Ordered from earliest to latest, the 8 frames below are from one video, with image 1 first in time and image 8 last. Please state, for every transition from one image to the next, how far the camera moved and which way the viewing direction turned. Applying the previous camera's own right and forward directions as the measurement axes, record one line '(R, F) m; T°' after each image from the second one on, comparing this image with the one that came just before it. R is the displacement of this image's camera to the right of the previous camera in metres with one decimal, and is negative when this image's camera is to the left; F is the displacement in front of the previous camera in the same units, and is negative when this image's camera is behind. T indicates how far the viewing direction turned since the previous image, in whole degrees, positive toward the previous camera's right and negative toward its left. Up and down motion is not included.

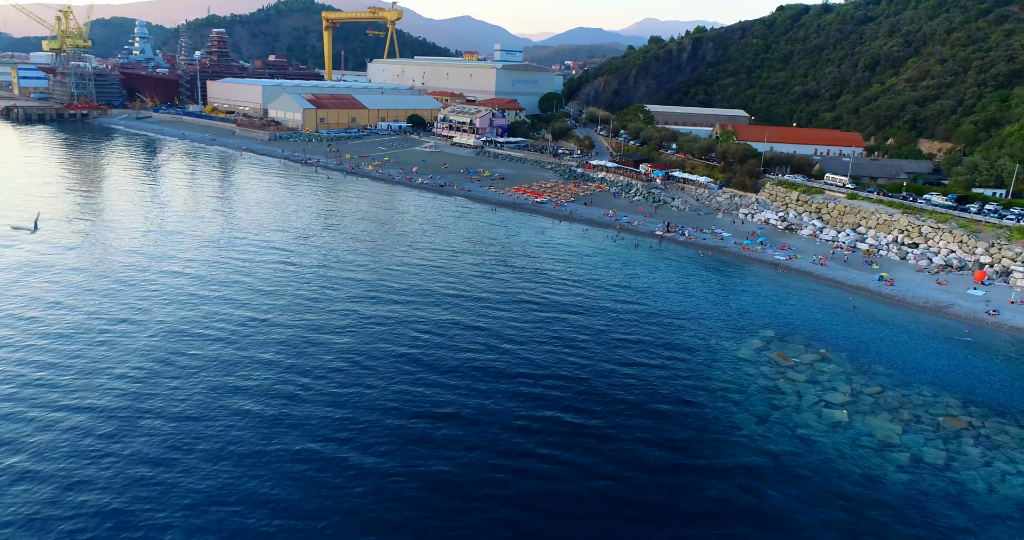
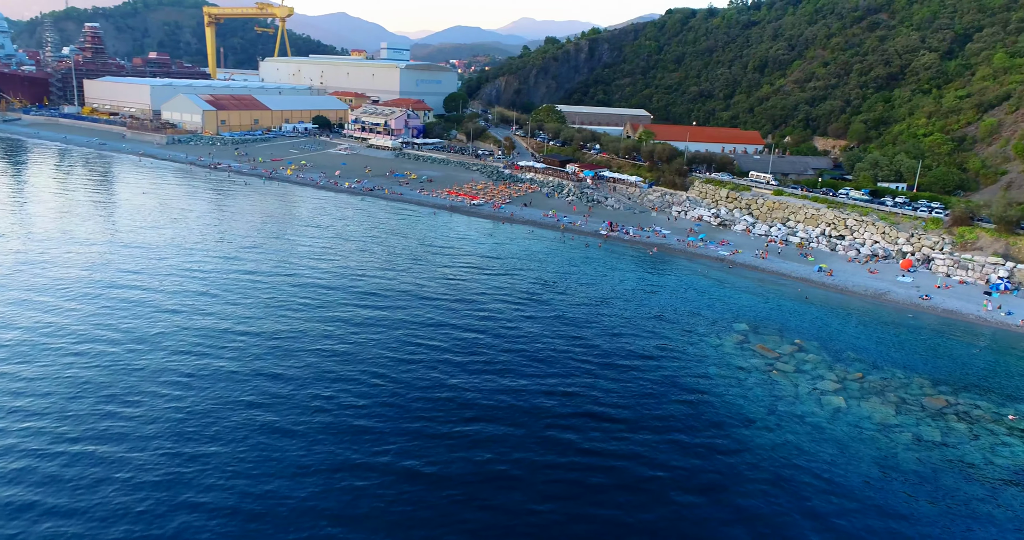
(-4.2, +0.1) m; +9°
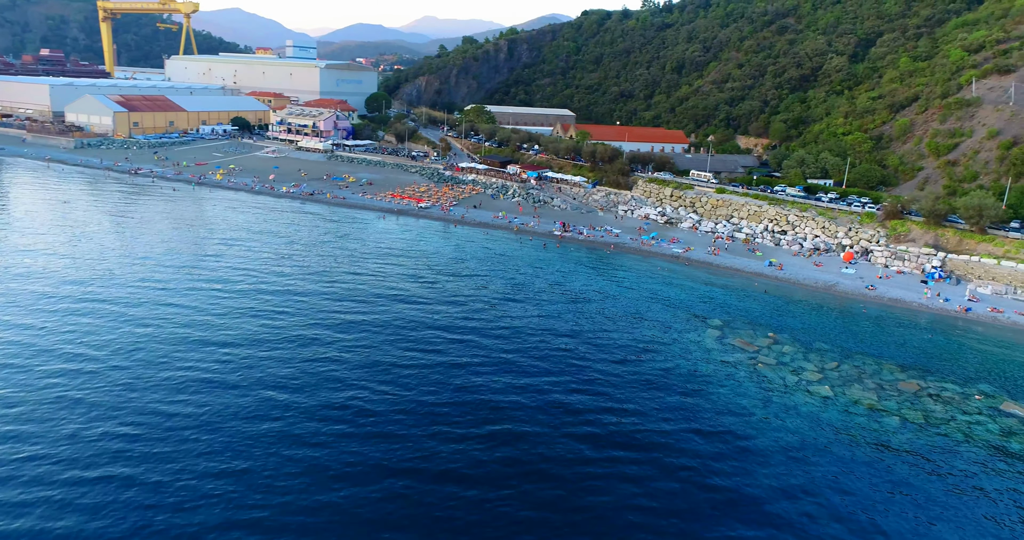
(-3.1, 0.0) m; +7°
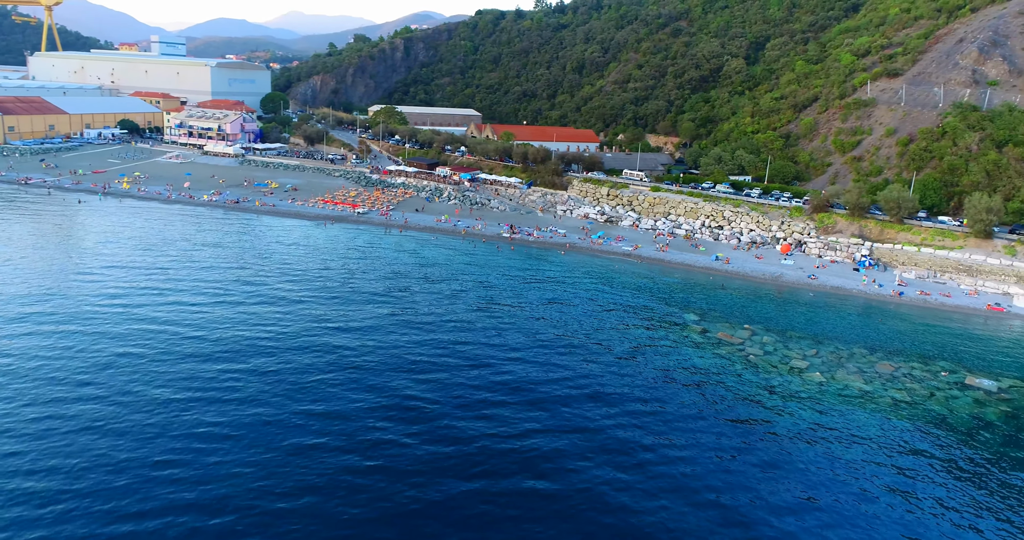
(-4.7, +0.1) m; +9°
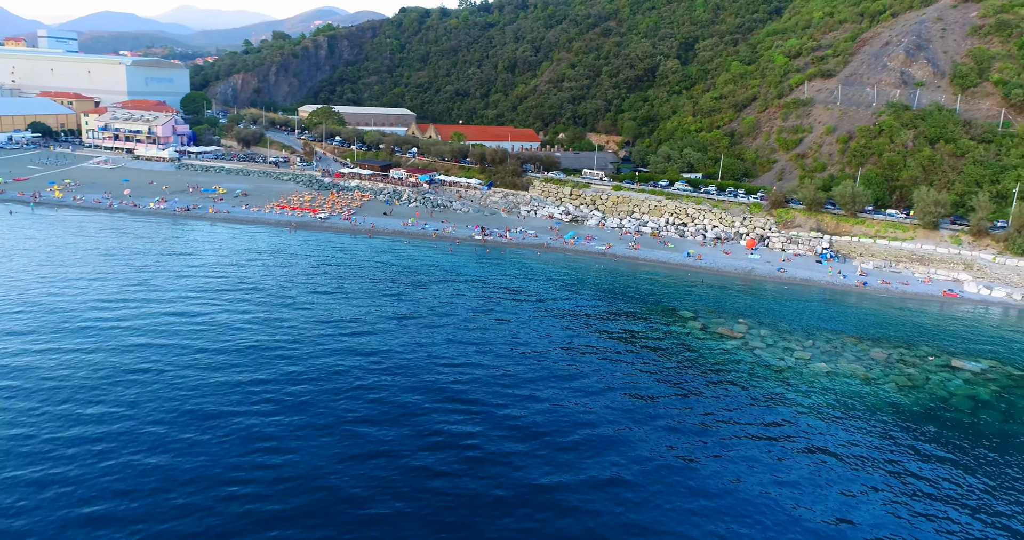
(-4.2, 0.0) m; +7°
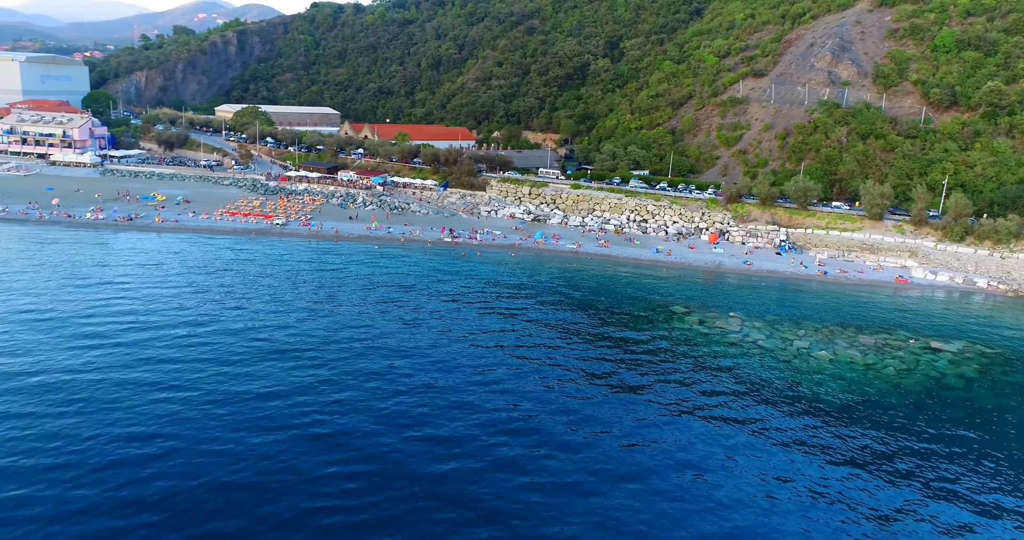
(-4.7, +0.1) m; +7°
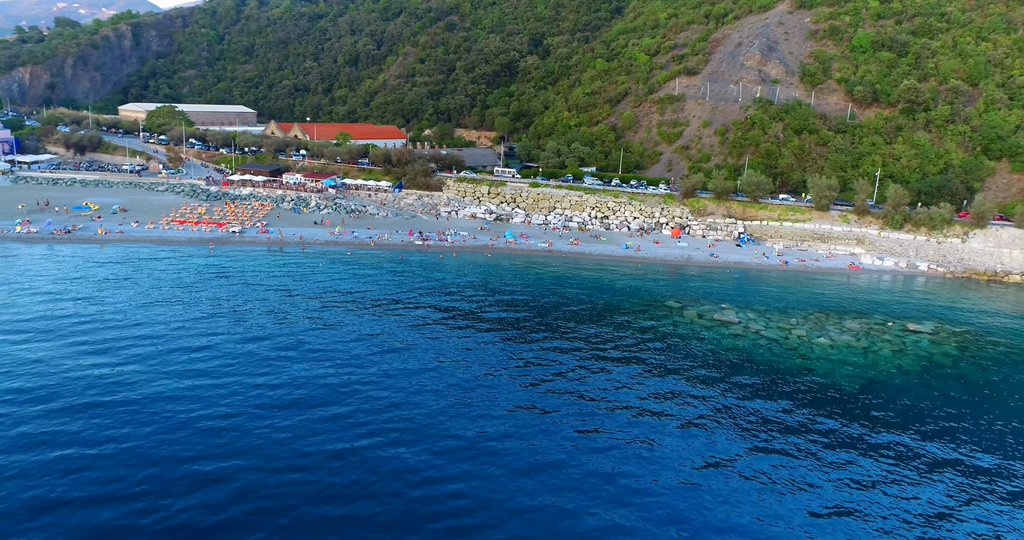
(-5.3, +0.1) m; +8°
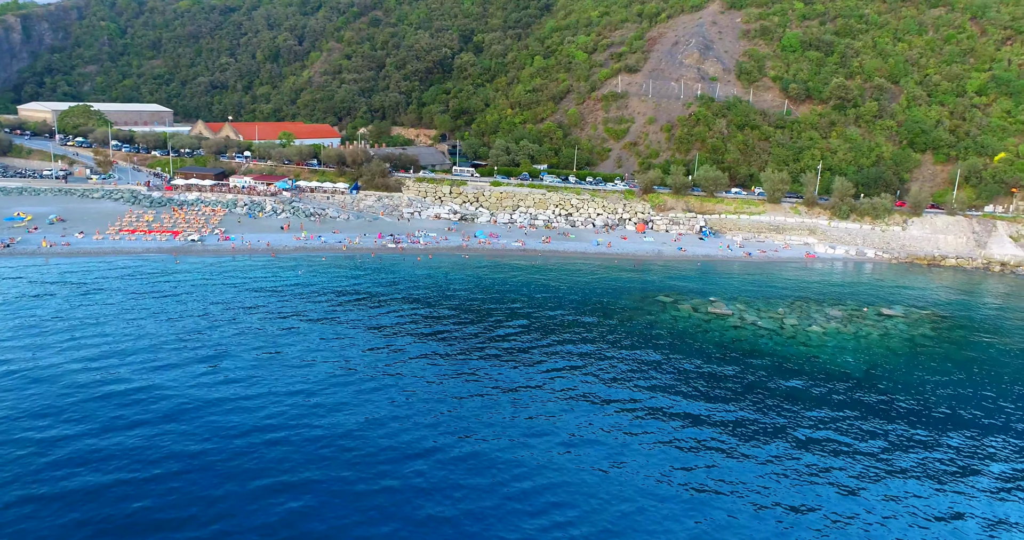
(-4.8, +0.1) m; +7°
